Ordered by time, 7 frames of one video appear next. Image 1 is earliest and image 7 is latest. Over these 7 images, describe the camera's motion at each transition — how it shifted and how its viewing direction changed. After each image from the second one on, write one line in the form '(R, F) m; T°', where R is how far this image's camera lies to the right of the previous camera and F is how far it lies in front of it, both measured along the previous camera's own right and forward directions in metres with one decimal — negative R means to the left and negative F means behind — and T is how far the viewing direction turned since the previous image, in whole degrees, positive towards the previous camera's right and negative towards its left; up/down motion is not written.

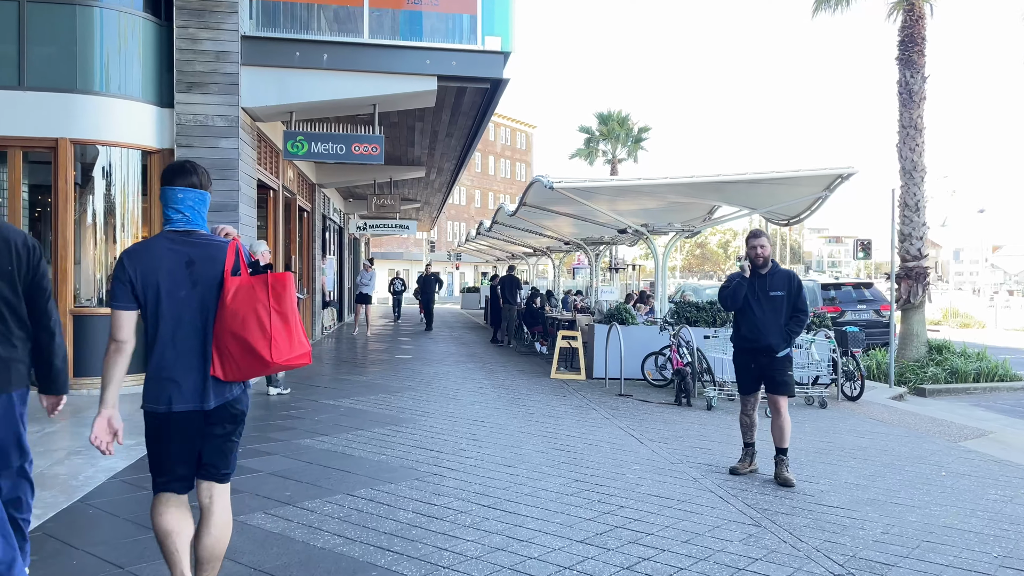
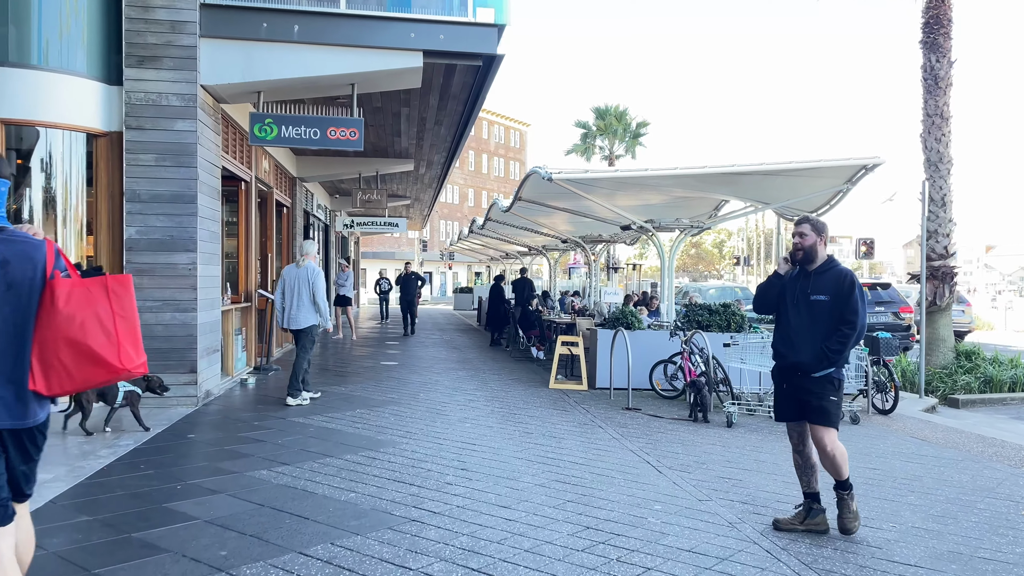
(0.0, +1.1) m; 0°
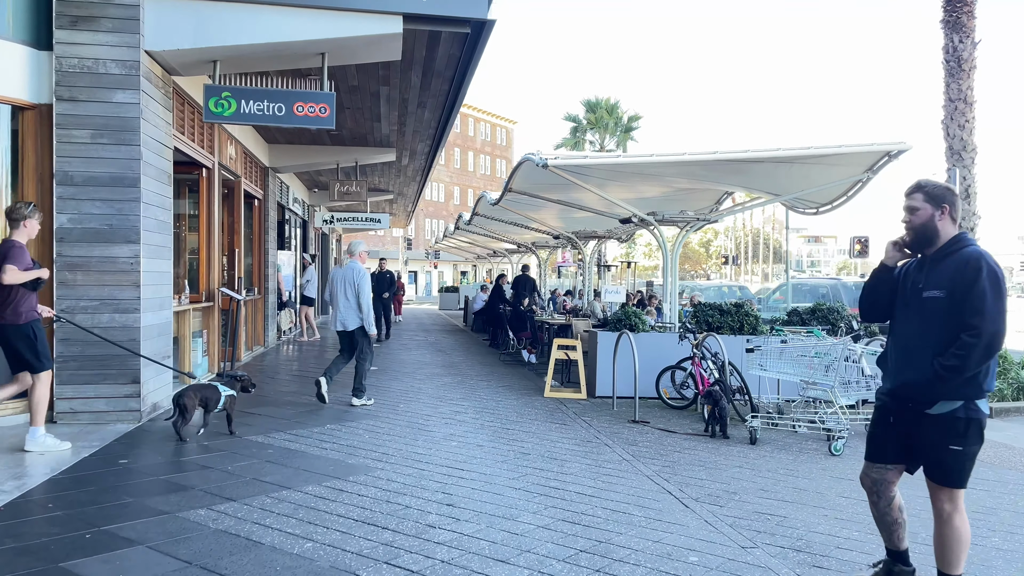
(-0.1, +1.0) m; +1°
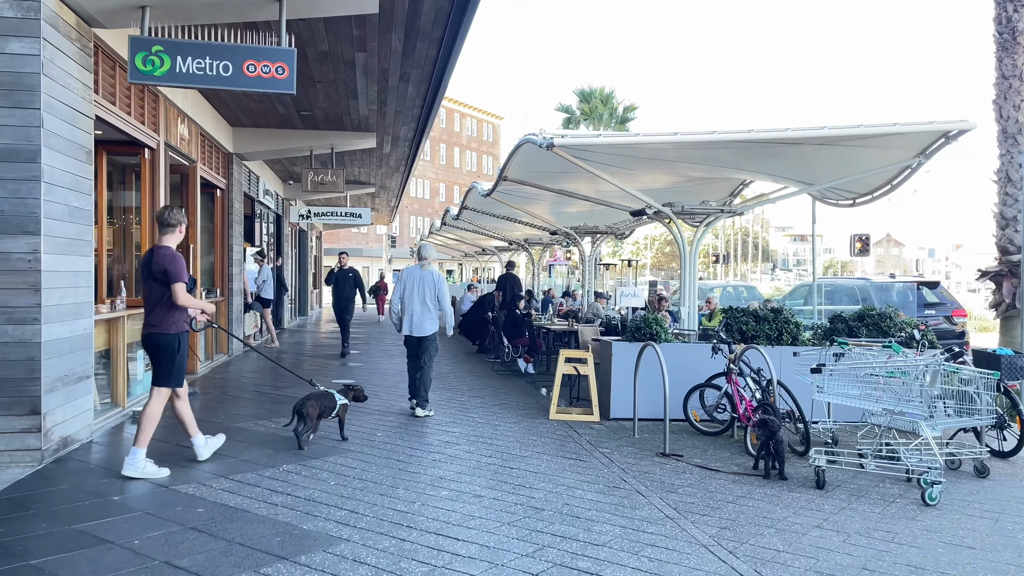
(-0.1, +1.5) m; +1°
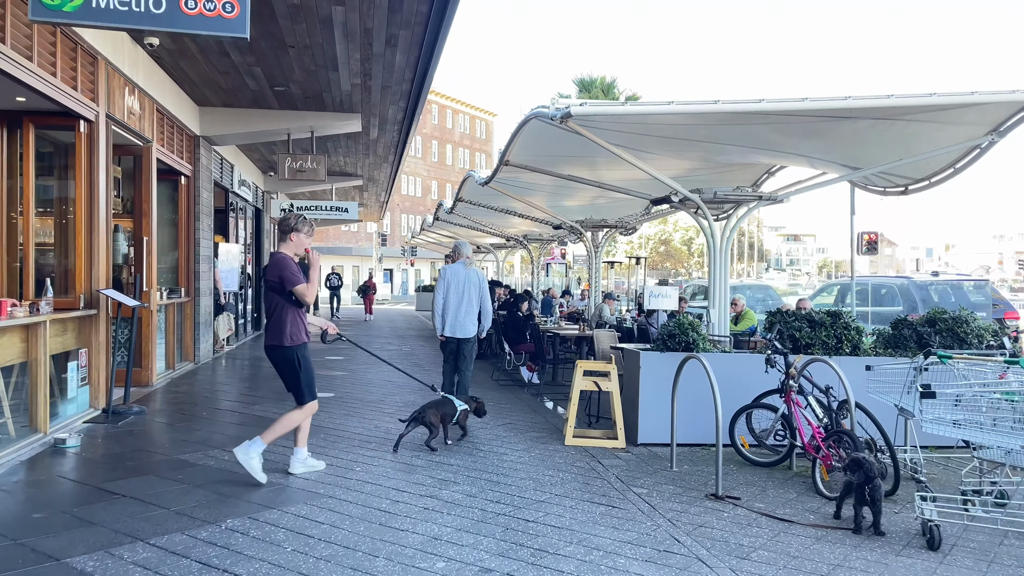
(-0.1, +1.4) m; +1°
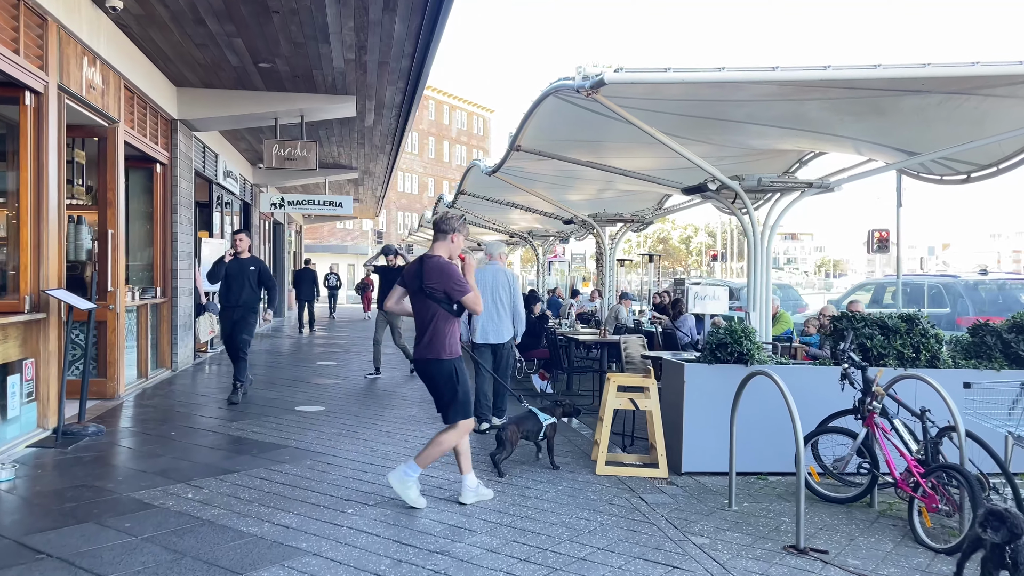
(-0.2, +1.0) m; 0°
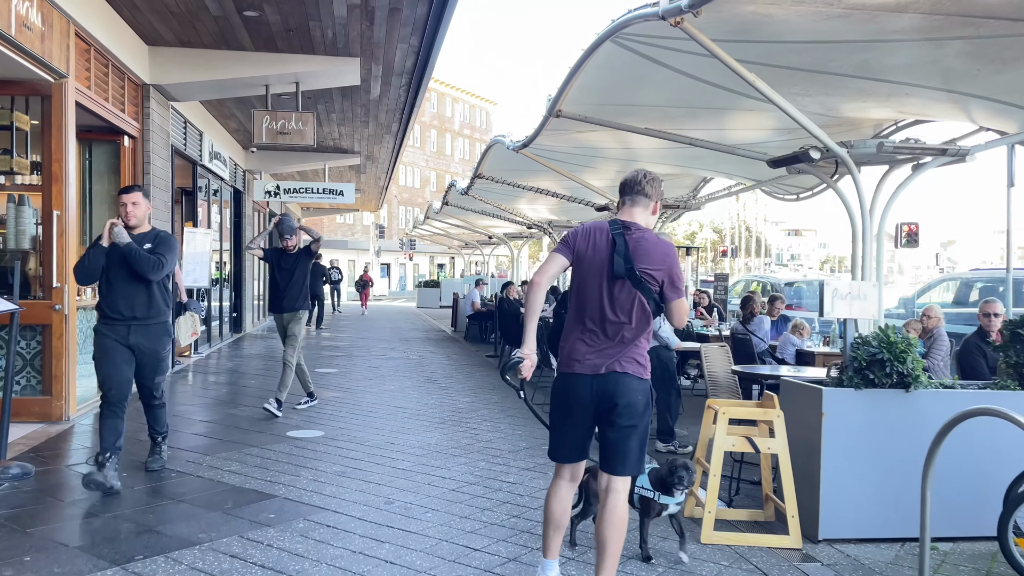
(-0.4, +1.6) m; 0°
